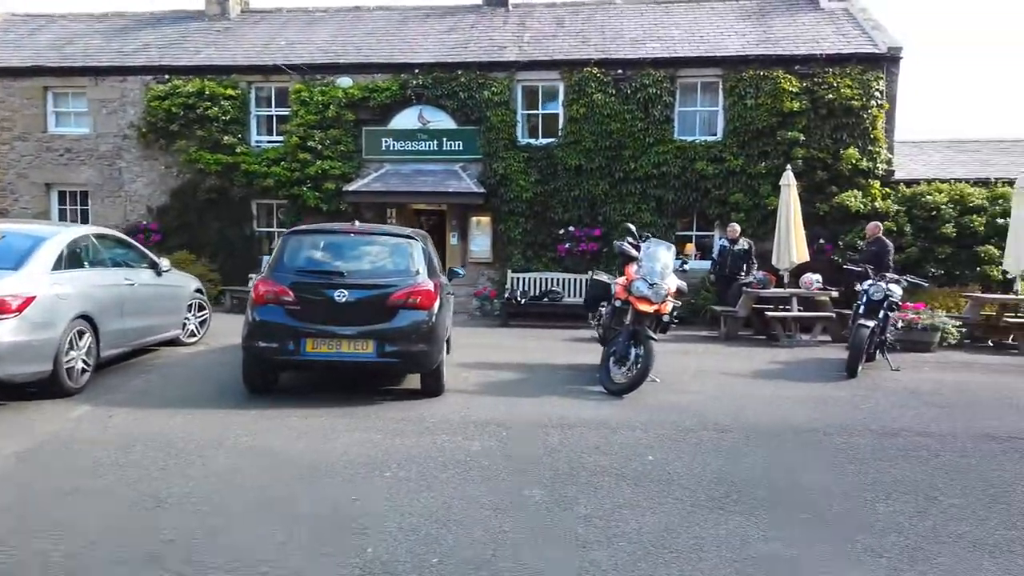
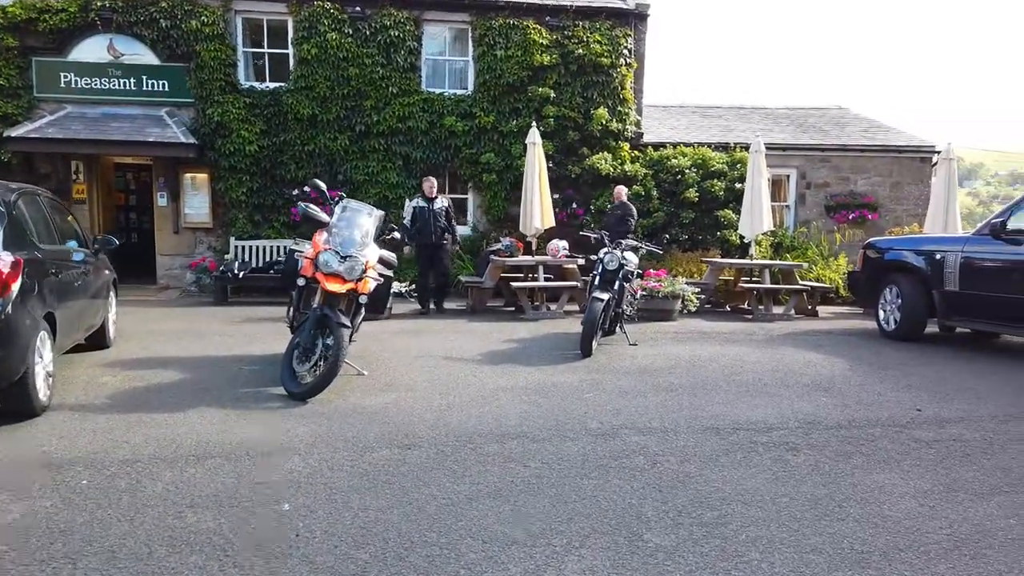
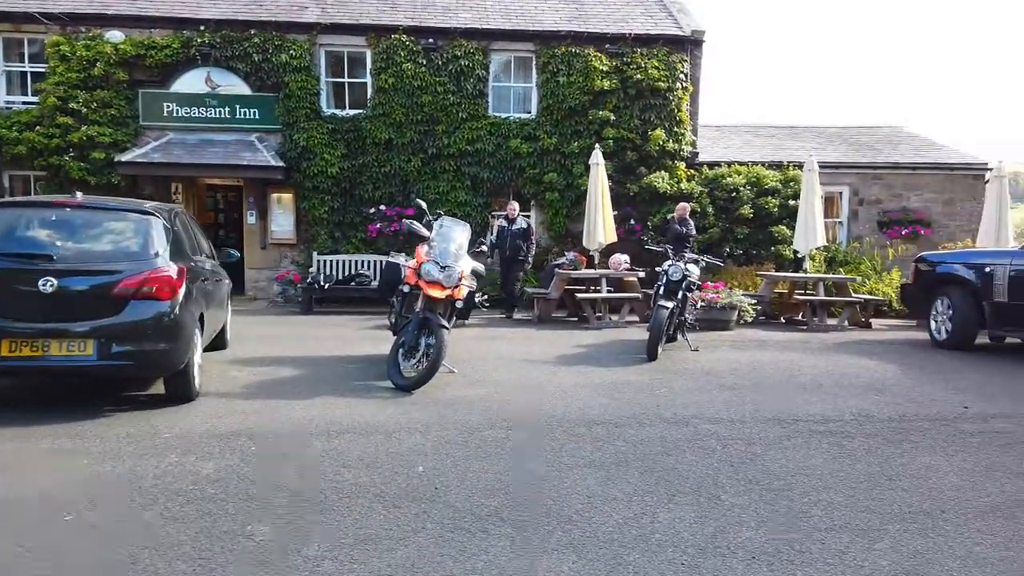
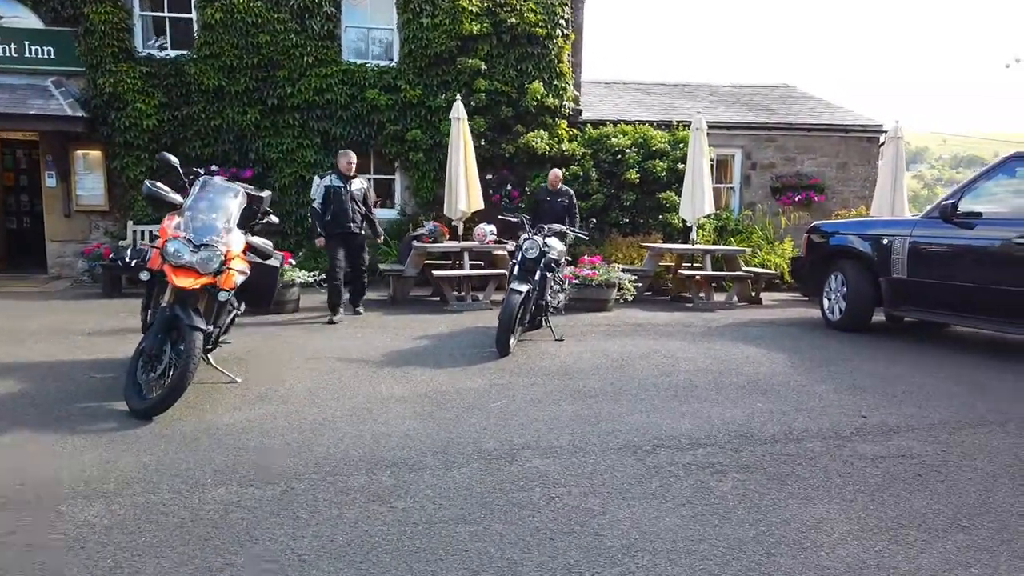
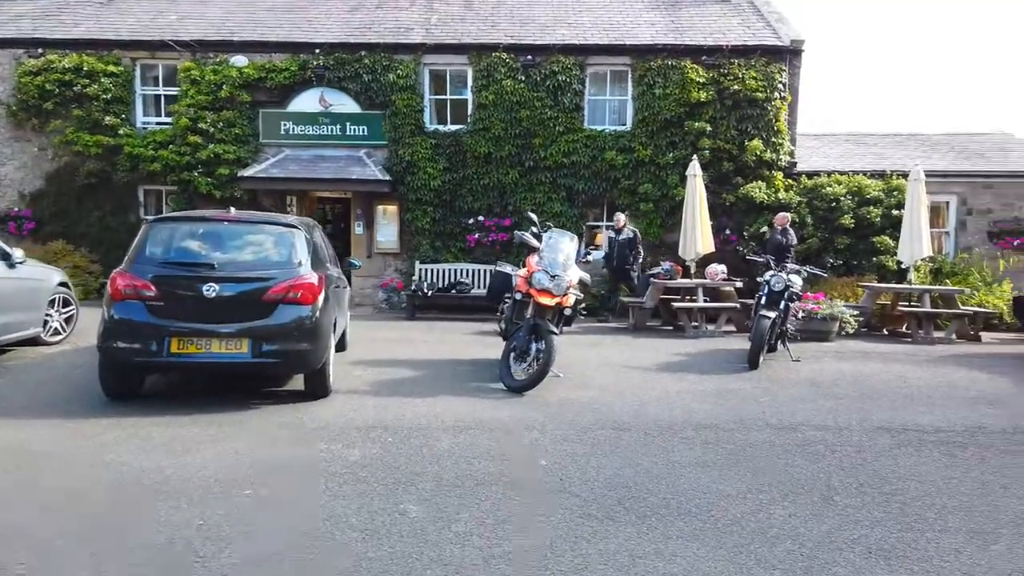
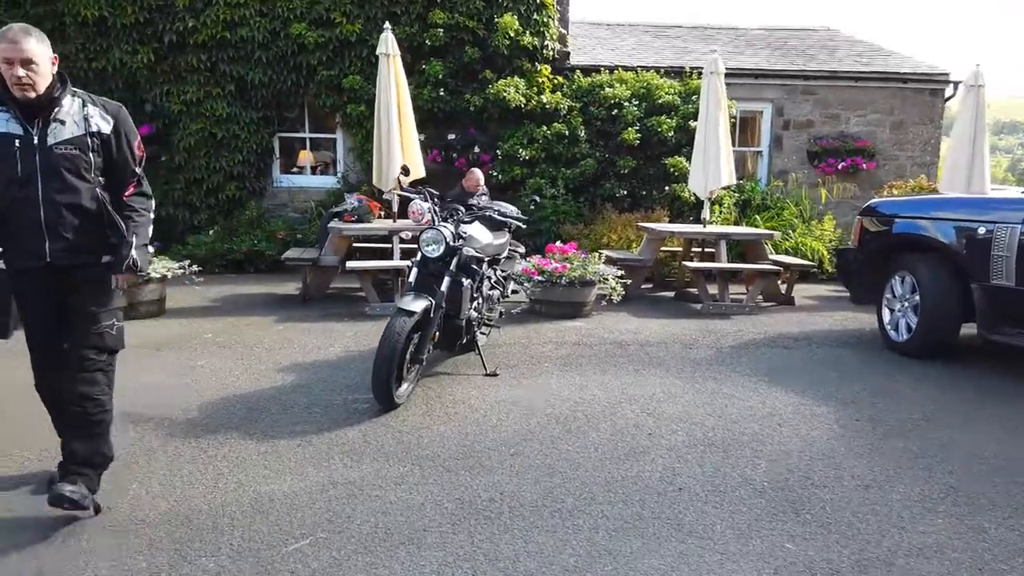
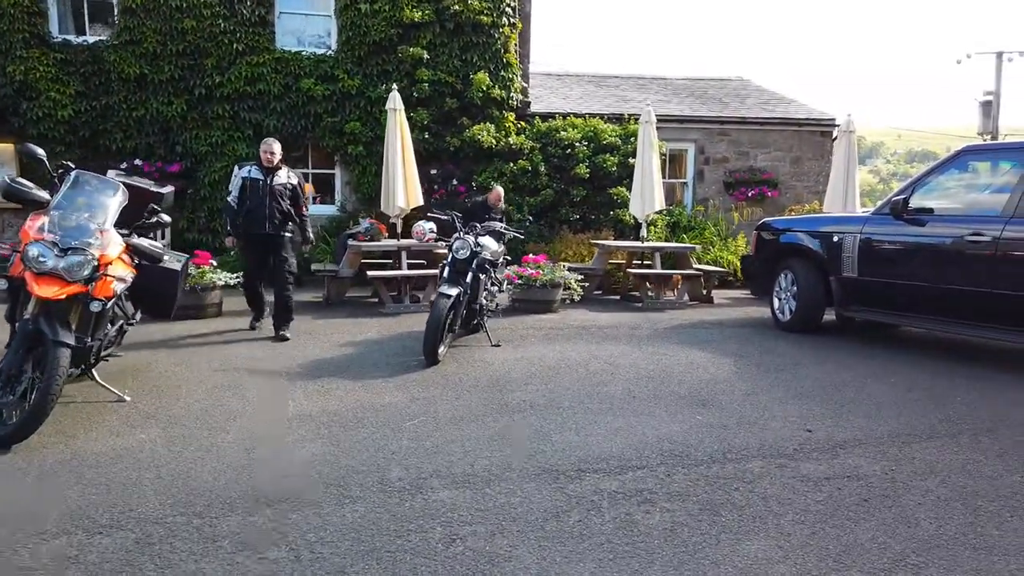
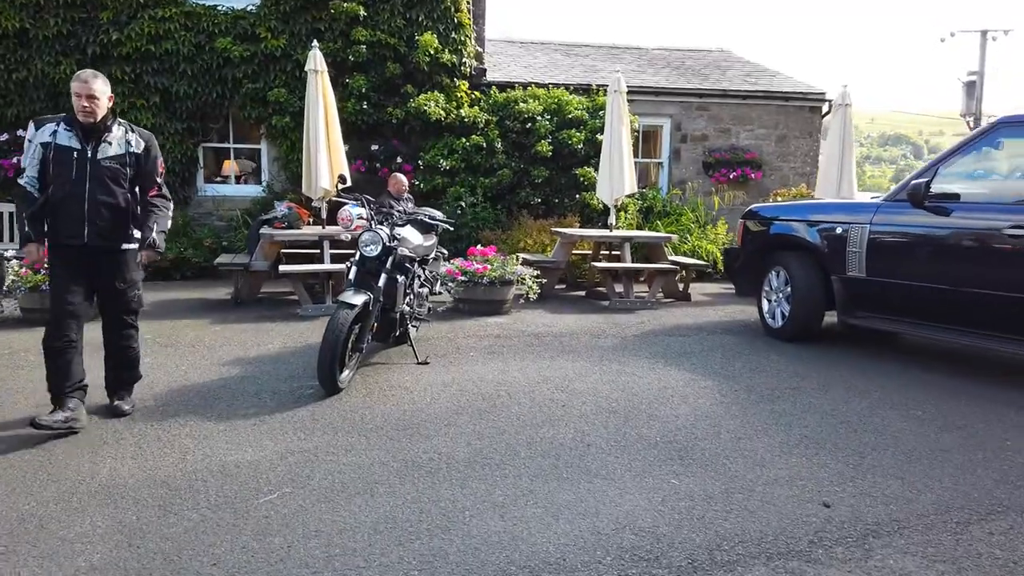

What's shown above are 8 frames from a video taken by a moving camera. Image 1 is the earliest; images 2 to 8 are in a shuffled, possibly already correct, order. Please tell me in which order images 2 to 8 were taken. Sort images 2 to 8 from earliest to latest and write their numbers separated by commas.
5, 3, 2, 4, 7, 8, 6
